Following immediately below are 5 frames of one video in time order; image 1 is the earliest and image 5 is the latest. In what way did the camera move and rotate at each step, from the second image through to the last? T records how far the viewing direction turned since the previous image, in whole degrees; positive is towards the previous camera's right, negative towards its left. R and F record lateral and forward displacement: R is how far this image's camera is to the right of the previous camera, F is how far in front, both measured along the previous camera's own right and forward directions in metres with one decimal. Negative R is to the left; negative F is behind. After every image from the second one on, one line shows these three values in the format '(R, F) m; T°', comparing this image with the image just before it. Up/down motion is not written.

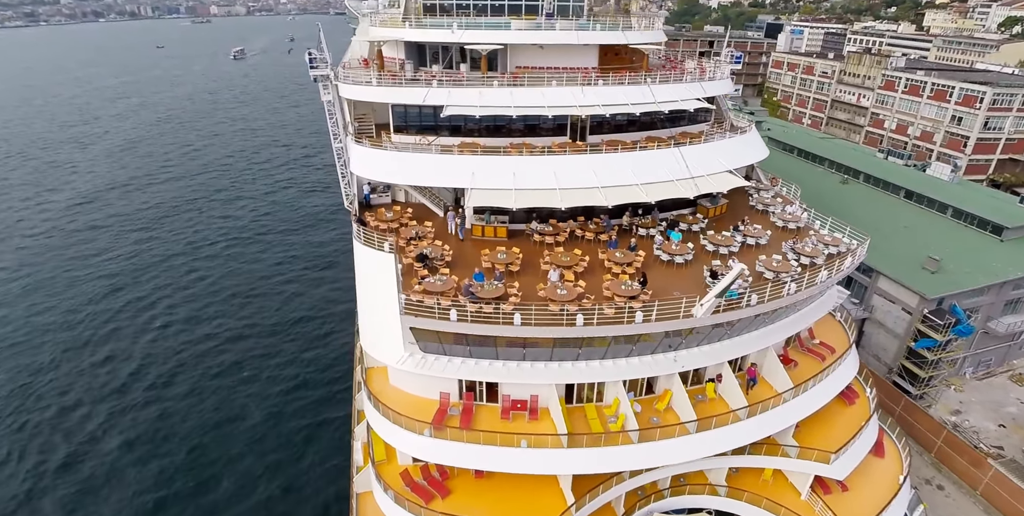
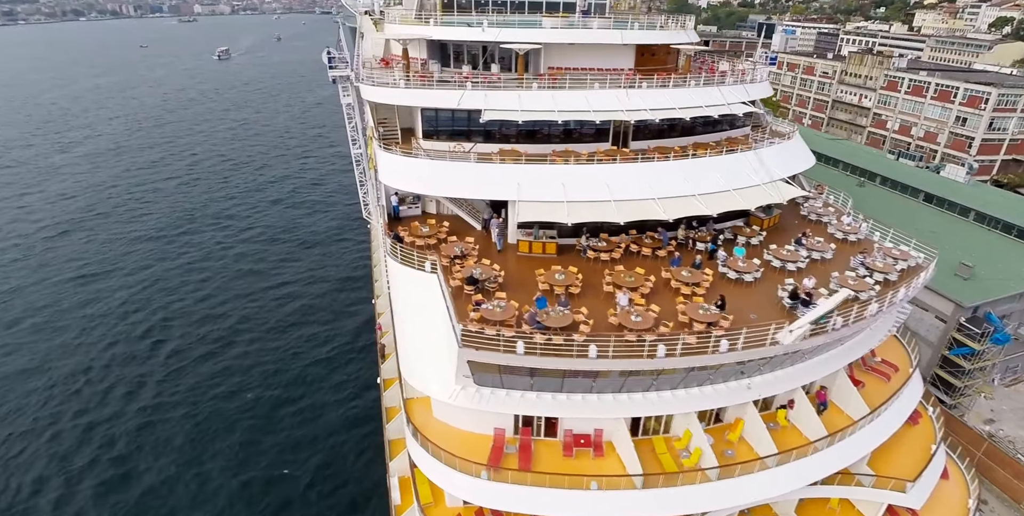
(-2.0, +1.6) m; +1°
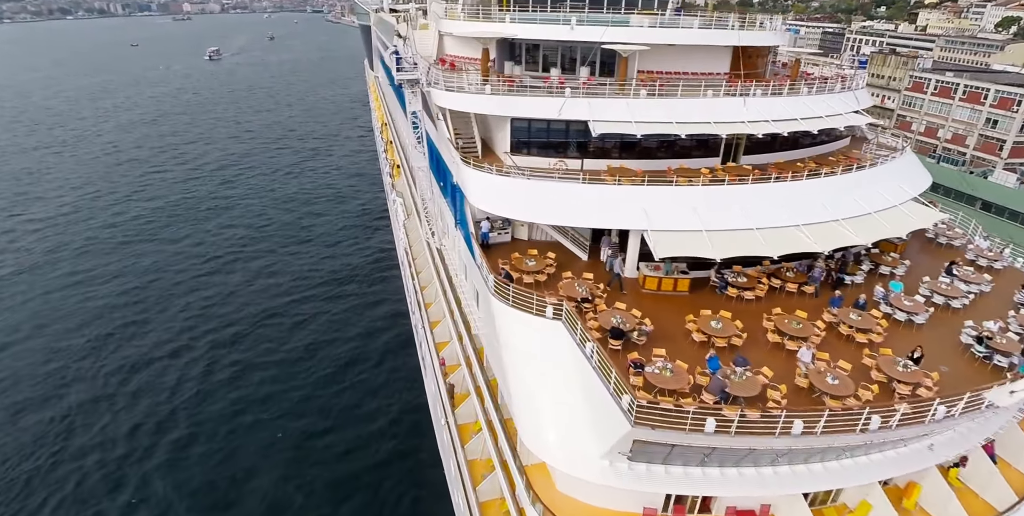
(-3.7, +2.6) m; +1°
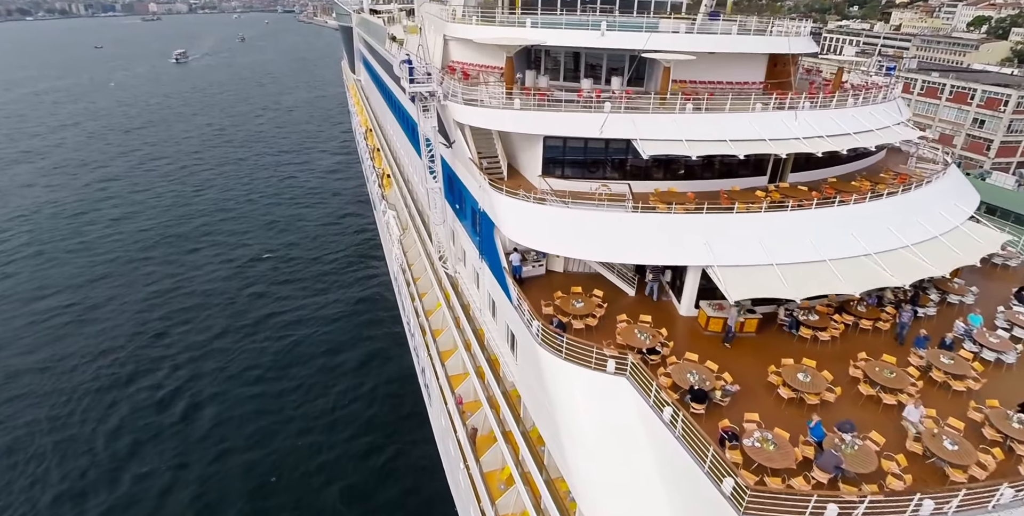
(-1.6, +1.8) m; +2°
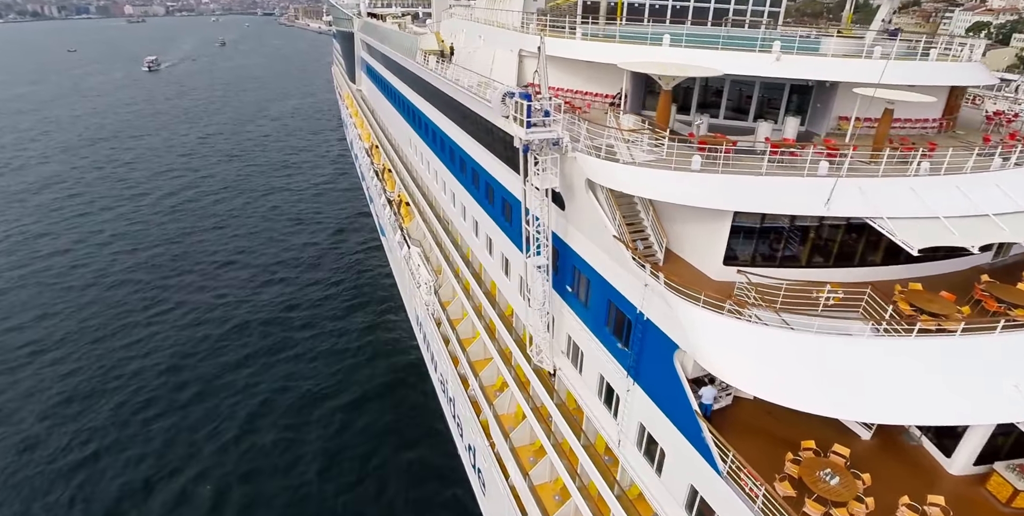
(-3.7, +4.6) m; +2°
